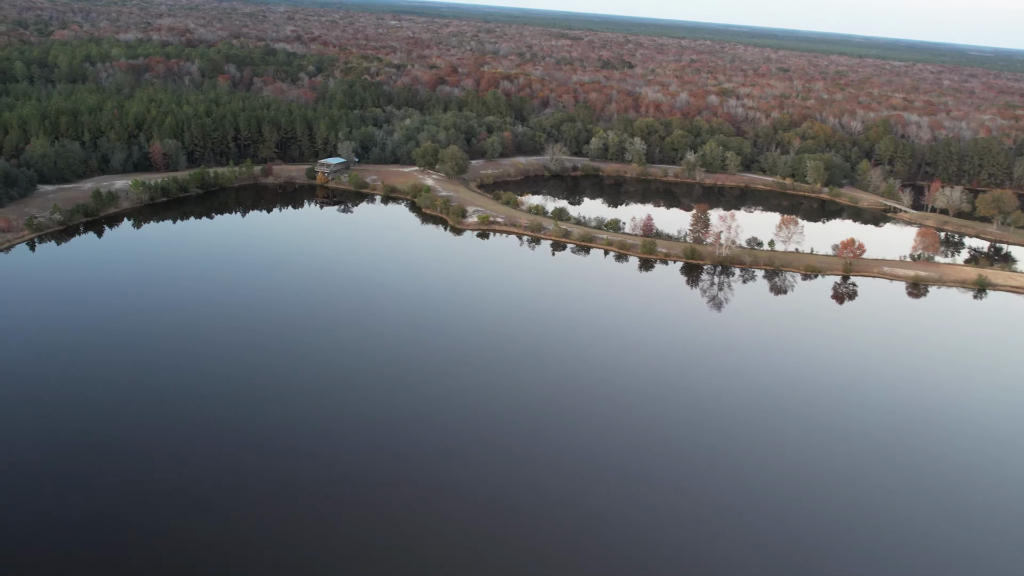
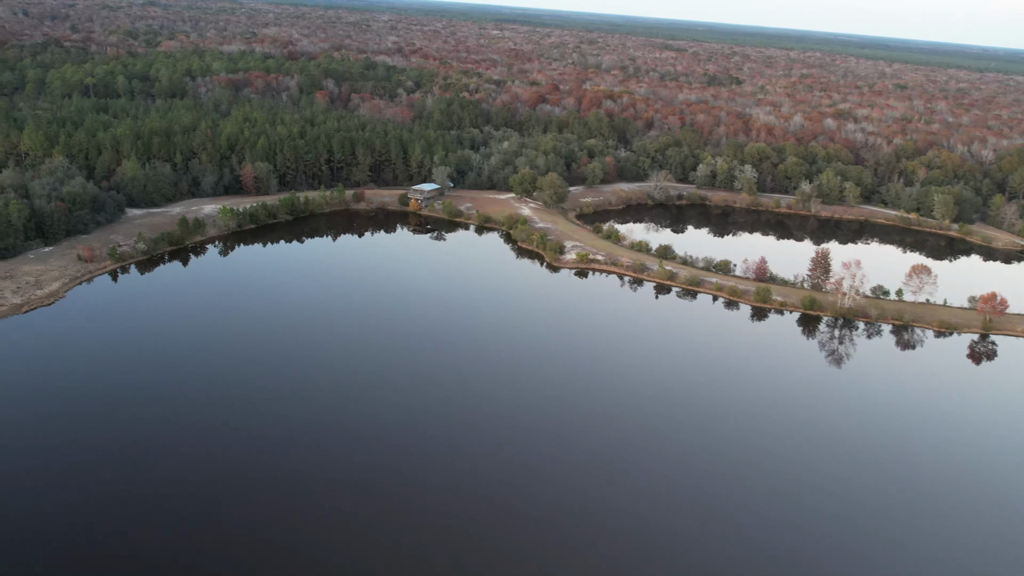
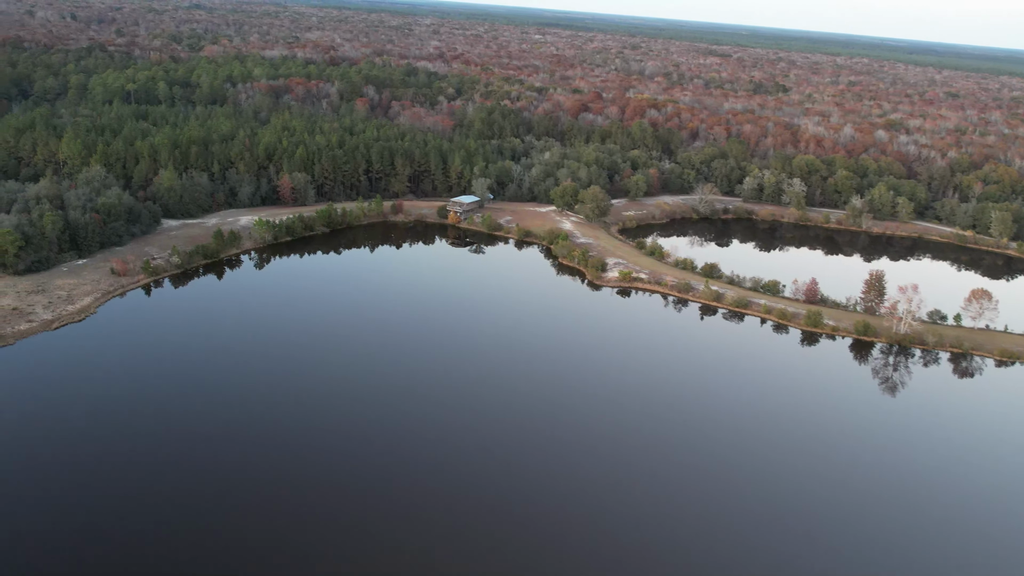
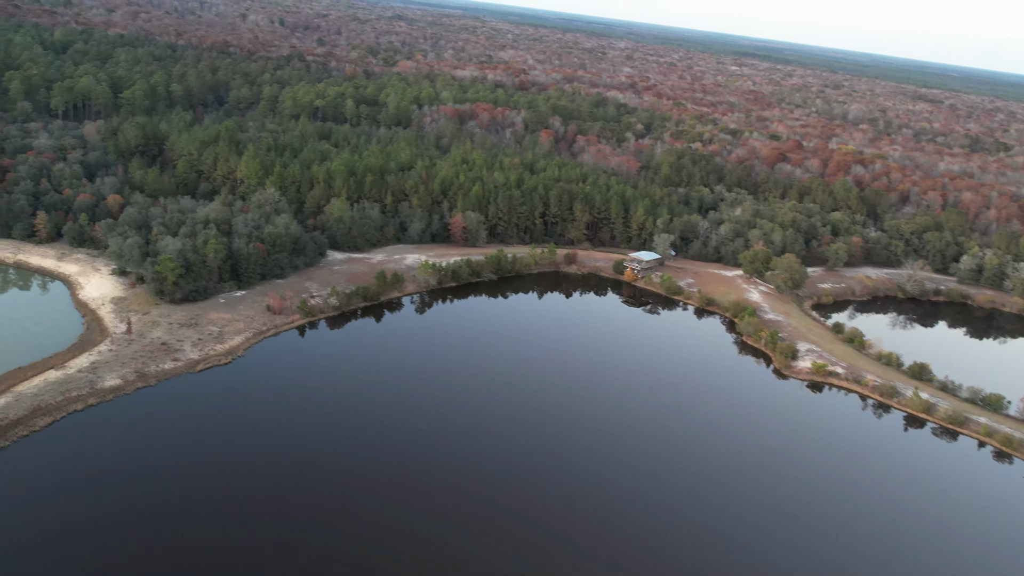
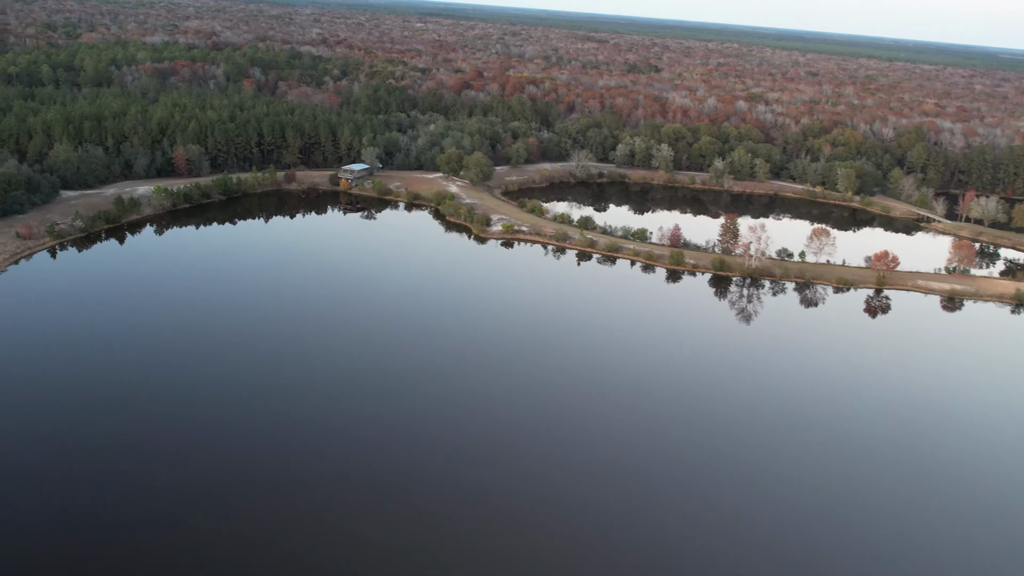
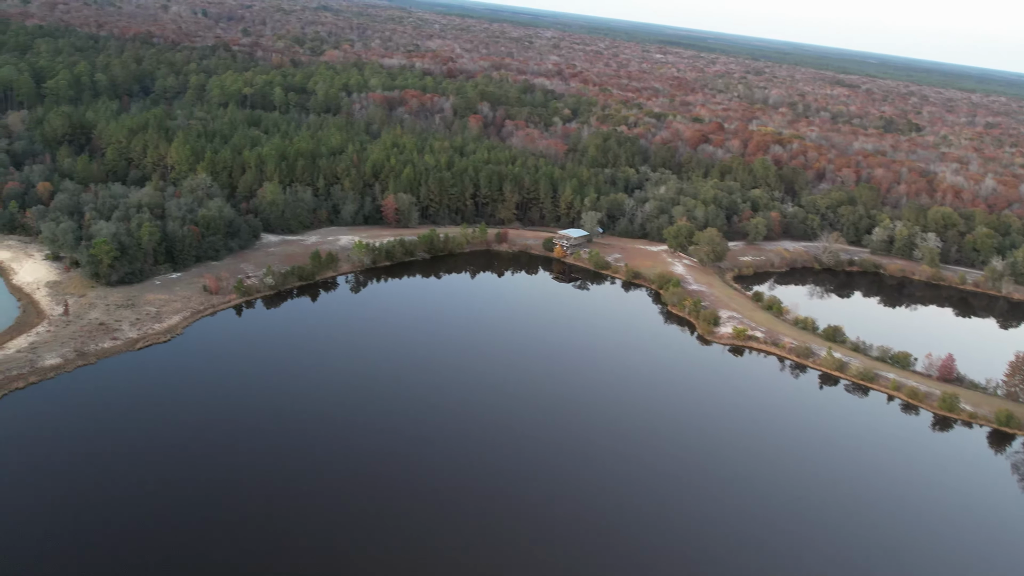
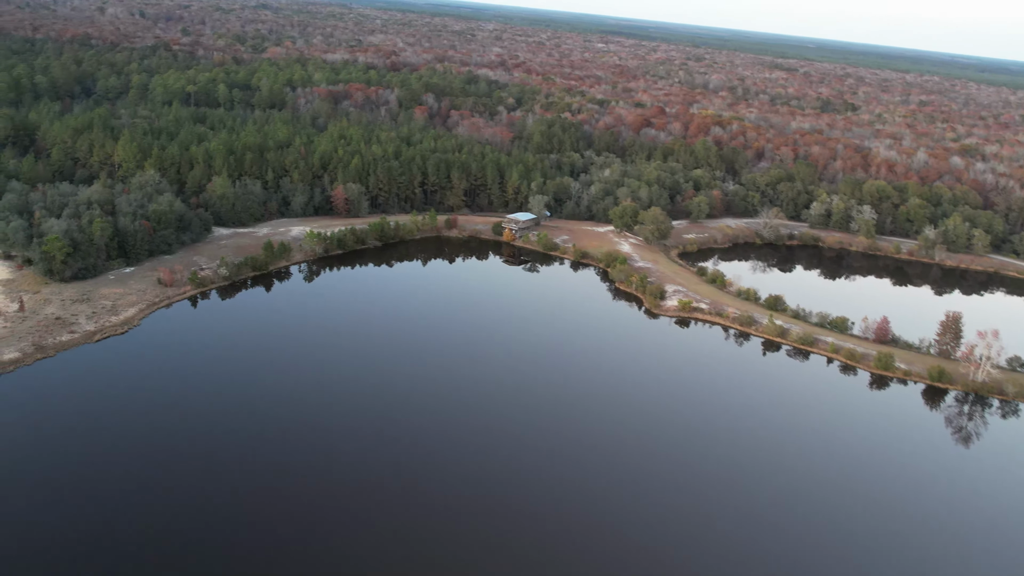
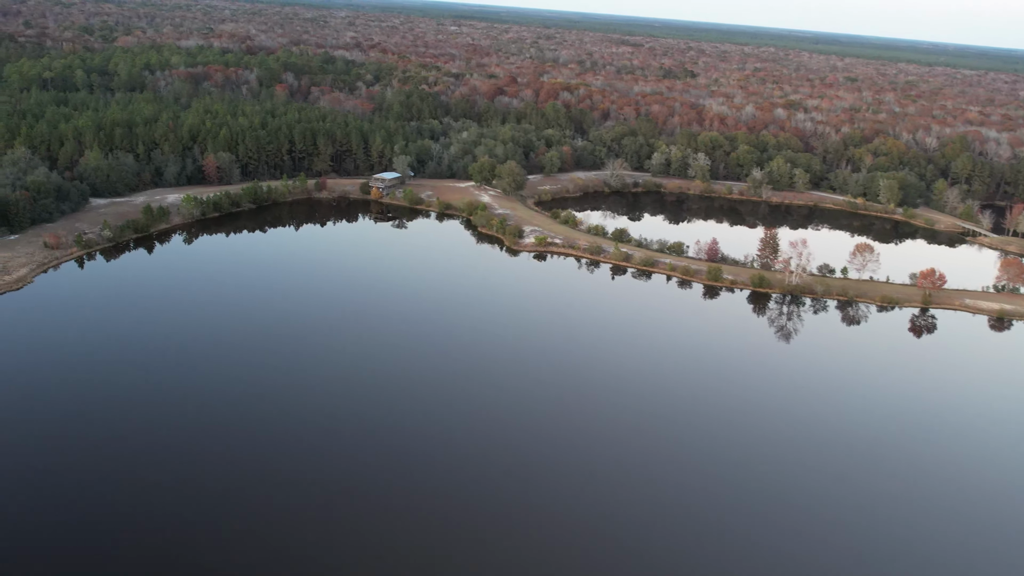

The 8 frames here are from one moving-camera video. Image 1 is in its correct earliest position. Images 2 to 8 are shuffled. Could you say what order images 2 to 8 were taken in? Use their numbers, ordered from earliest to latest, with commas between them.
5, 8, 2, 3, 7, 6, 4
